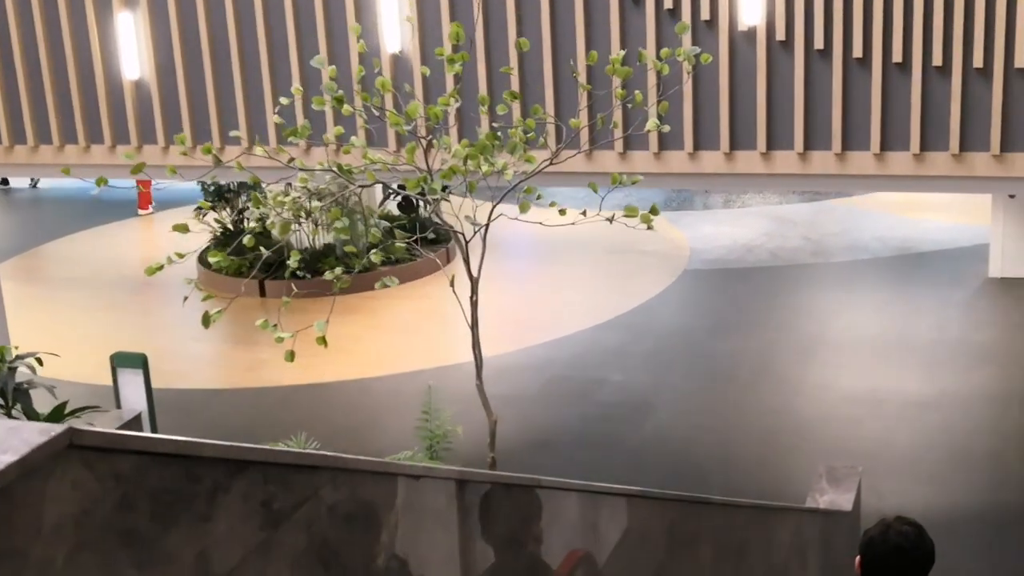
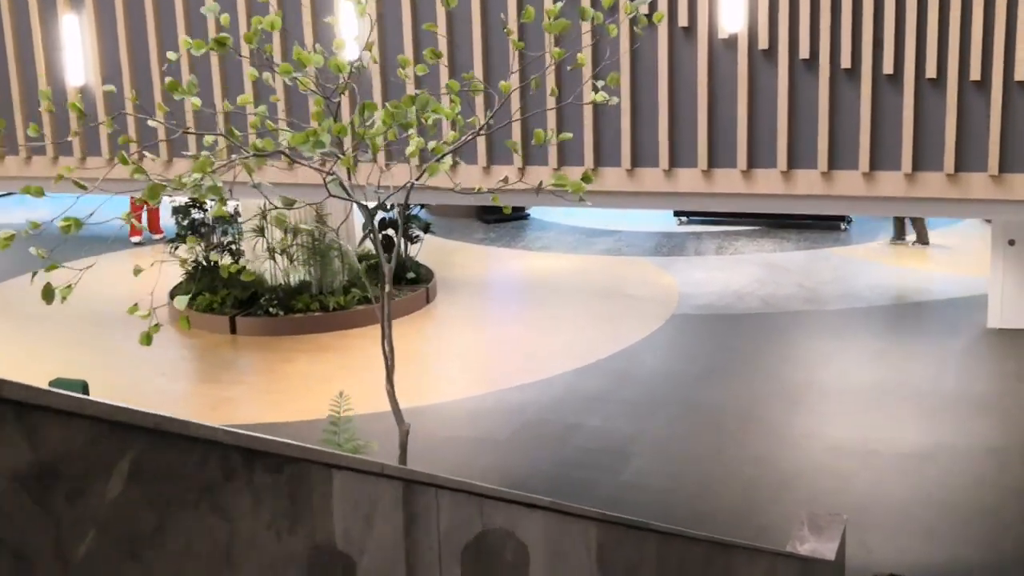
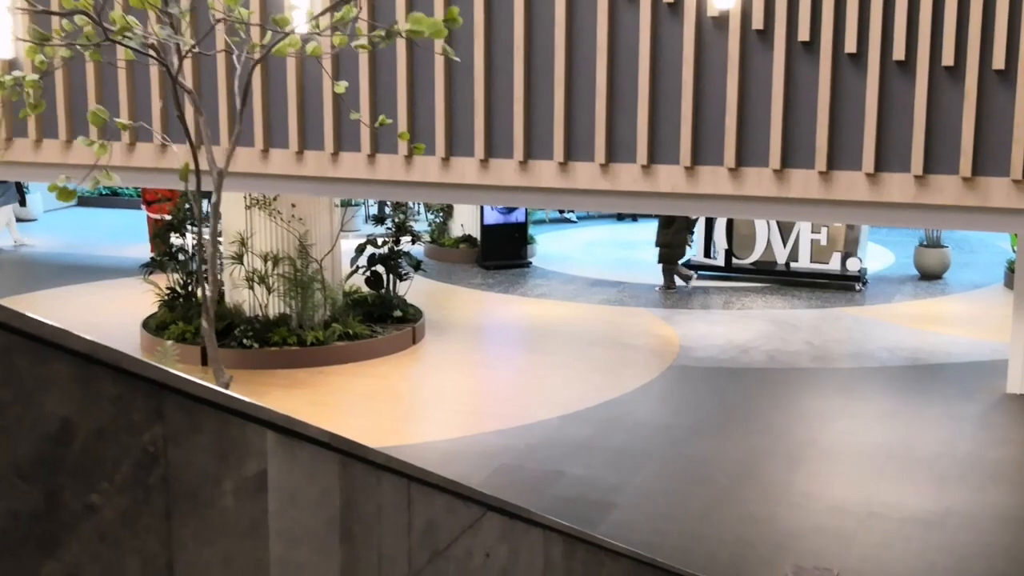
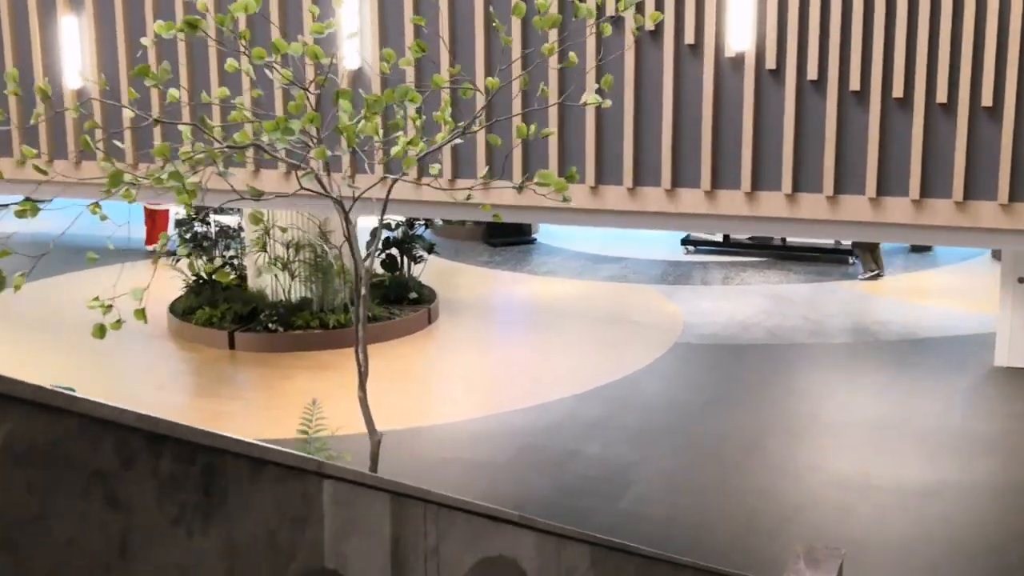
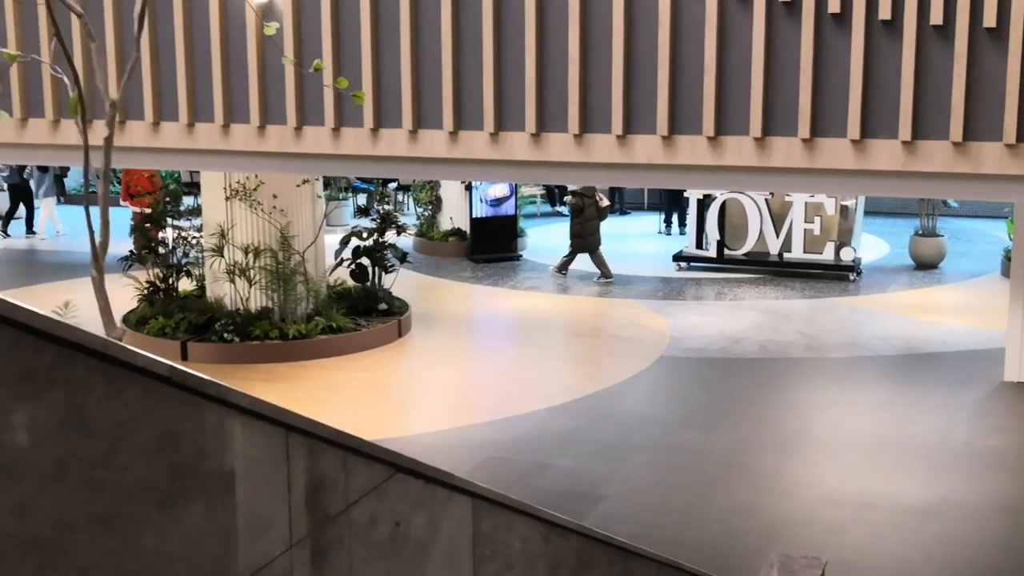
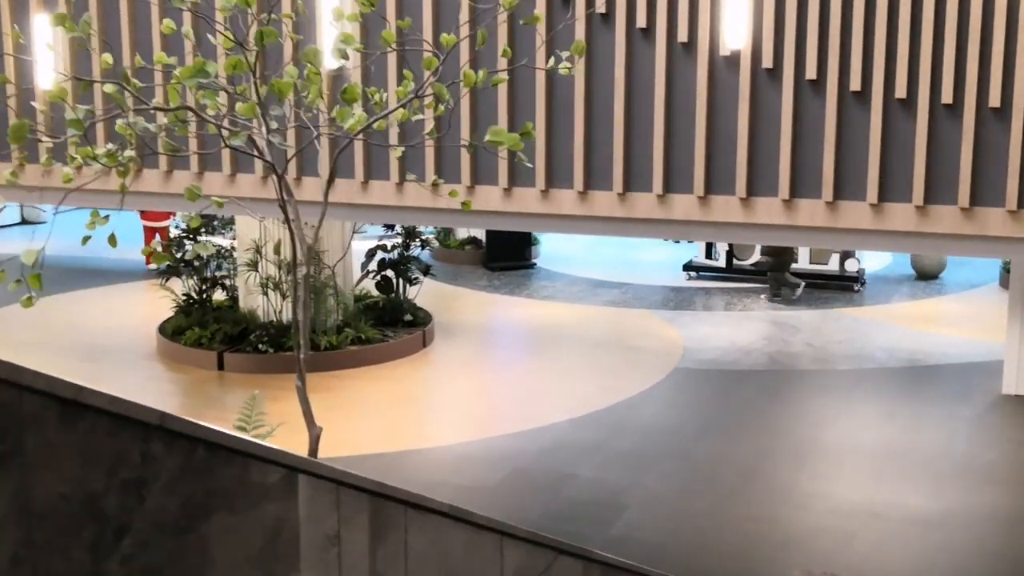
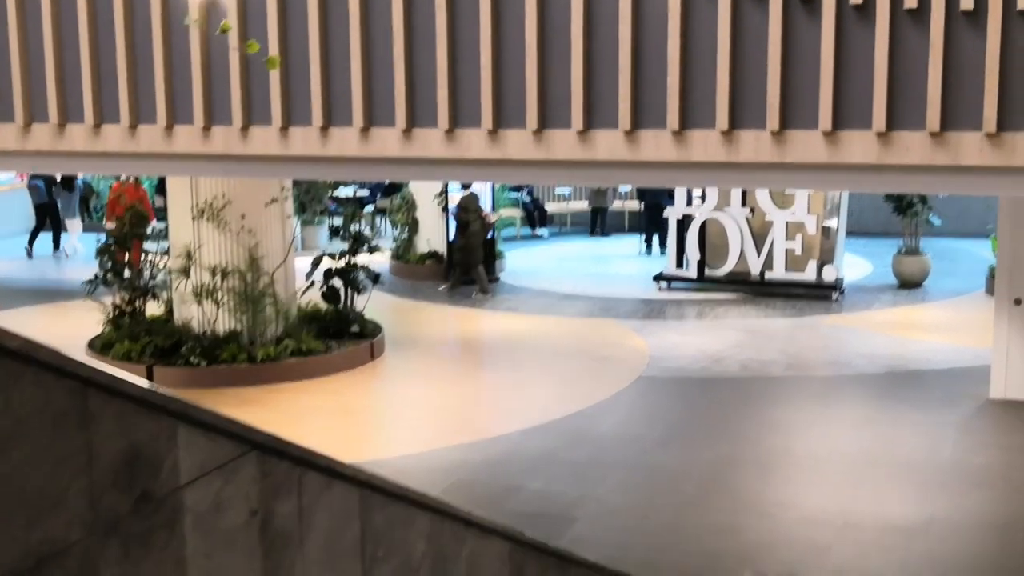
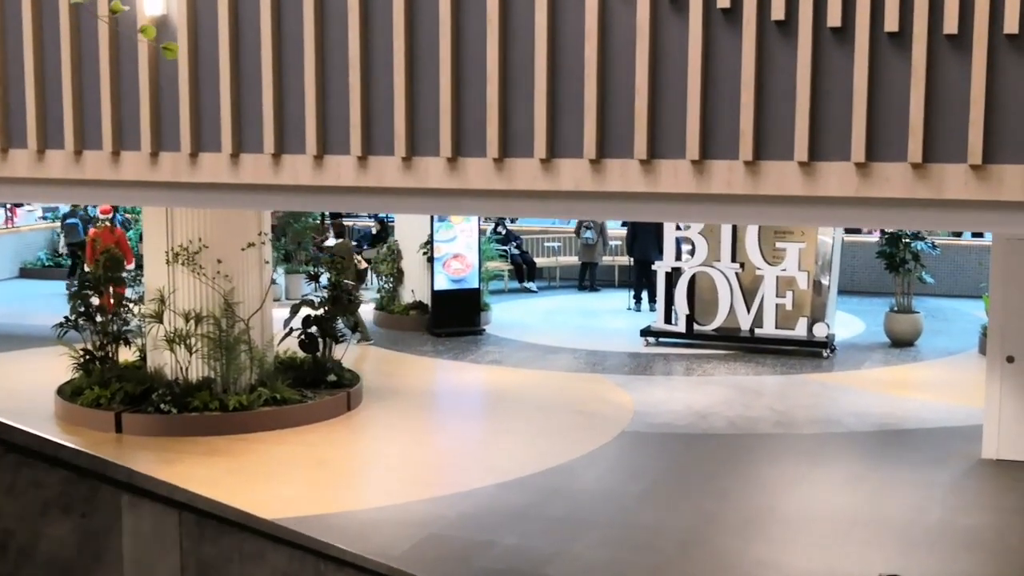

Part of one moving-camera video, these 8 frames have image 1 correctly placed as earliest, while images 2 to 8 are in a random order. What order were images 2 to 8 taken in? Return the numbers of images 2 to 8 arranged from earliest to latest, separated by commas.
2, 4, 6, 3, 5, 7, 8
